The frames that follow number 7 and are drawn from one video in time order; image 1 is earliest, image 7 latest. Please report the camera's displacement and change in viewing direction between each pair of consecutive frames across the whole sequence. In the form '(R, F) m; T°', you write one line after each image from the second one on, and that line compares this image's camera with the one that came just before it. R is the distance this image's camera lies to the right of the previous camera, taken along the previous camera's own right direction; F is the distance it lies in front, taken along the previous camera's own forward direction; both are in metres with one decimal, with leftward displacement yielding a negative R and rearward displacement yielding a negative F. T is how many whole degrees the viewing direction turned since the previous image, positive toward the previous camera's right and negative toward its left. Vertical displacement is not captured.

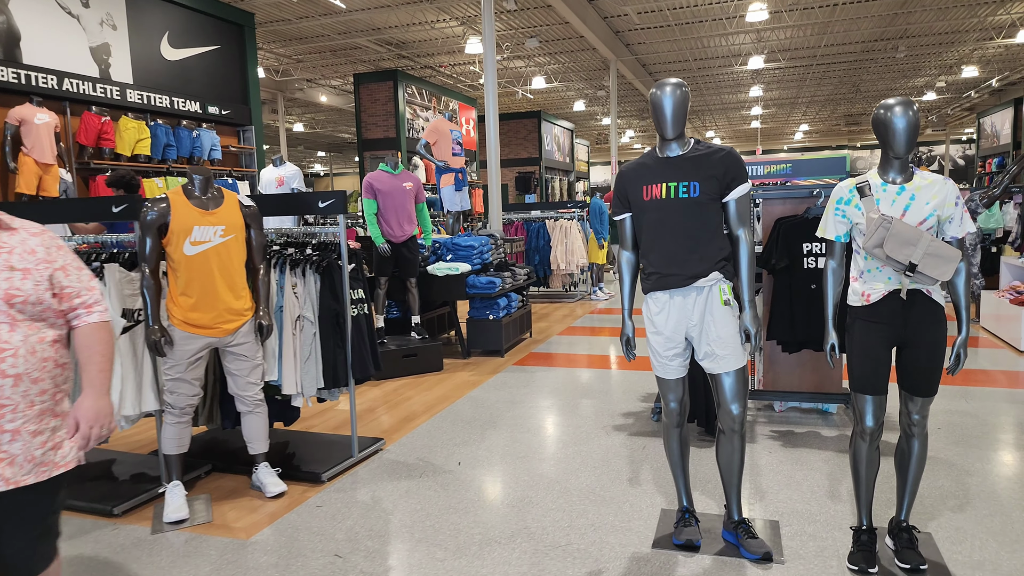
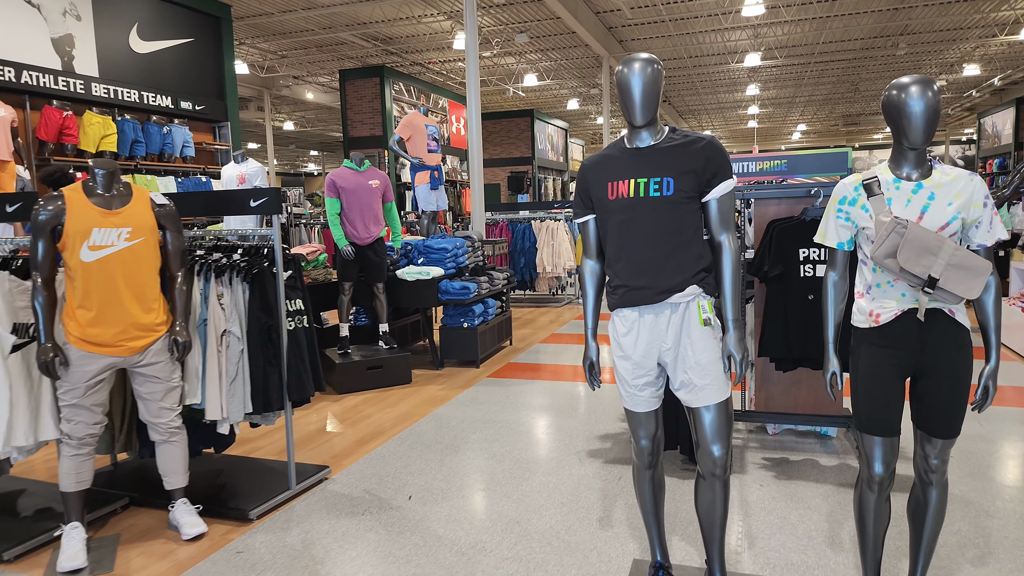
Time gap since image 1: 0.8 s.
(+0.2, +0.4) m; 0°
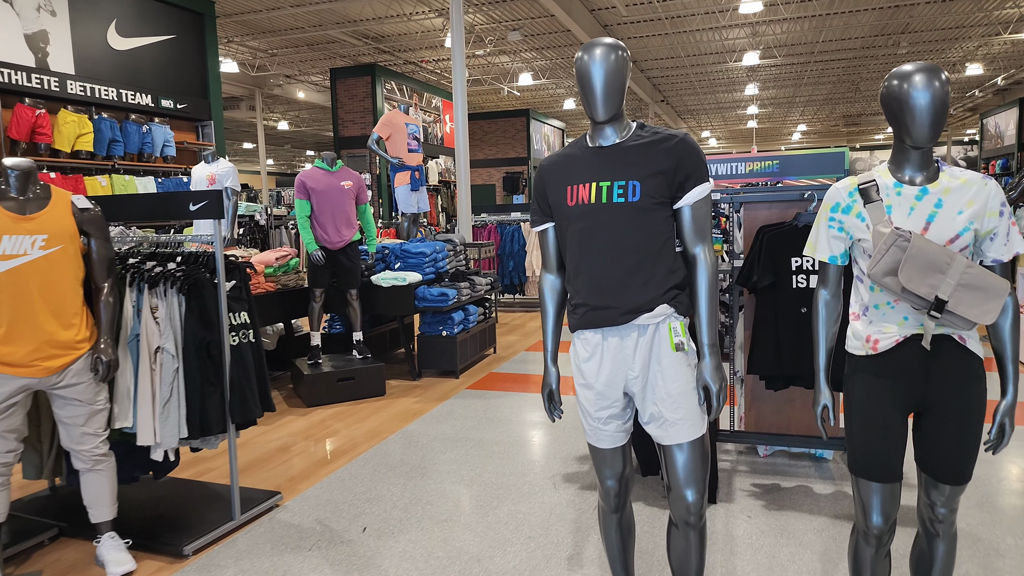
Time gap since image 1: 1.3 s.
(+0.2, +0.3) m; 0°
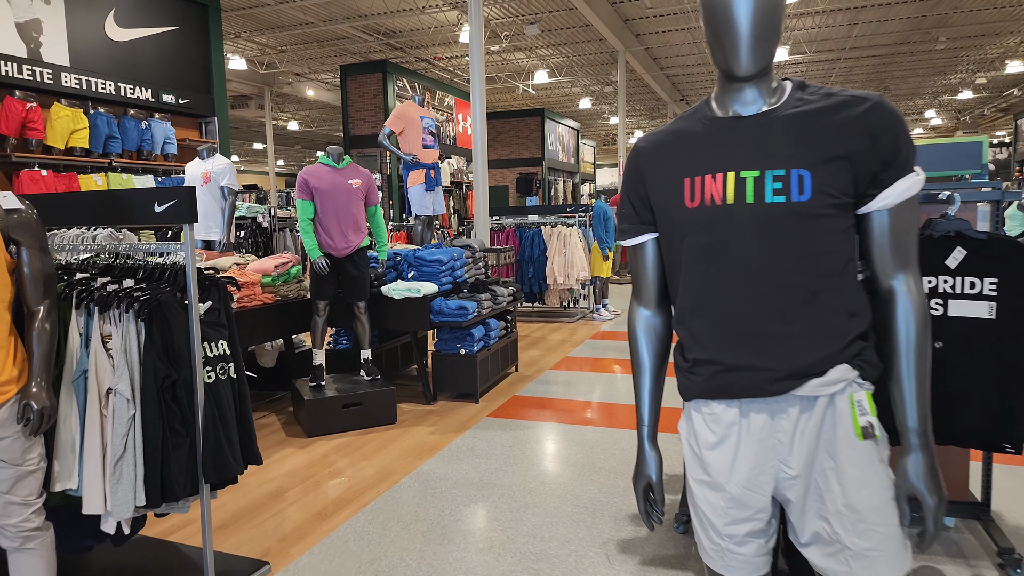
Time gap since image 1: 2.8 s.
(-0.1, +0.6) m; -1°
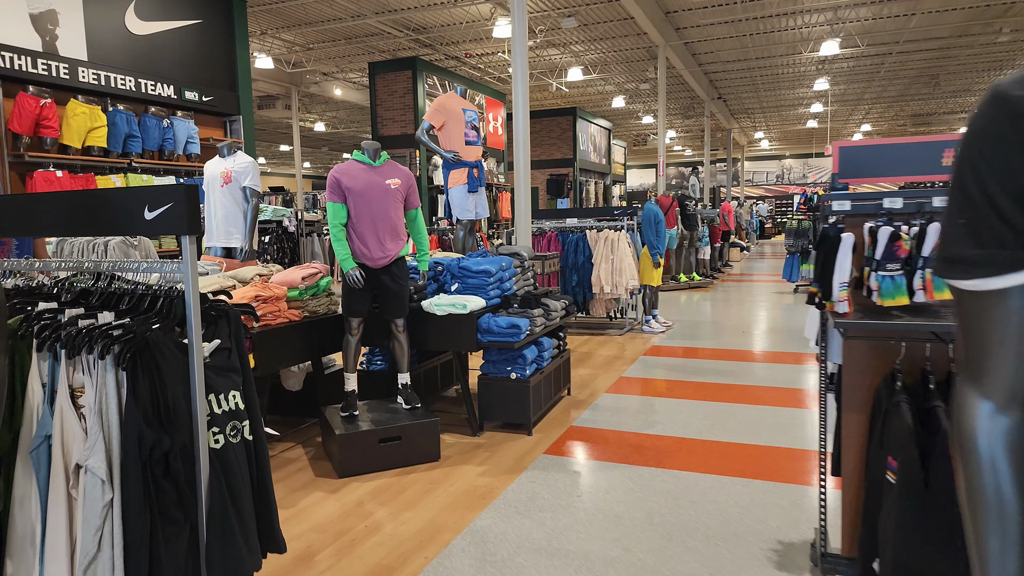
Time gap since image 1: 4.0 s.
(-0.2, +0.6) m; -2°
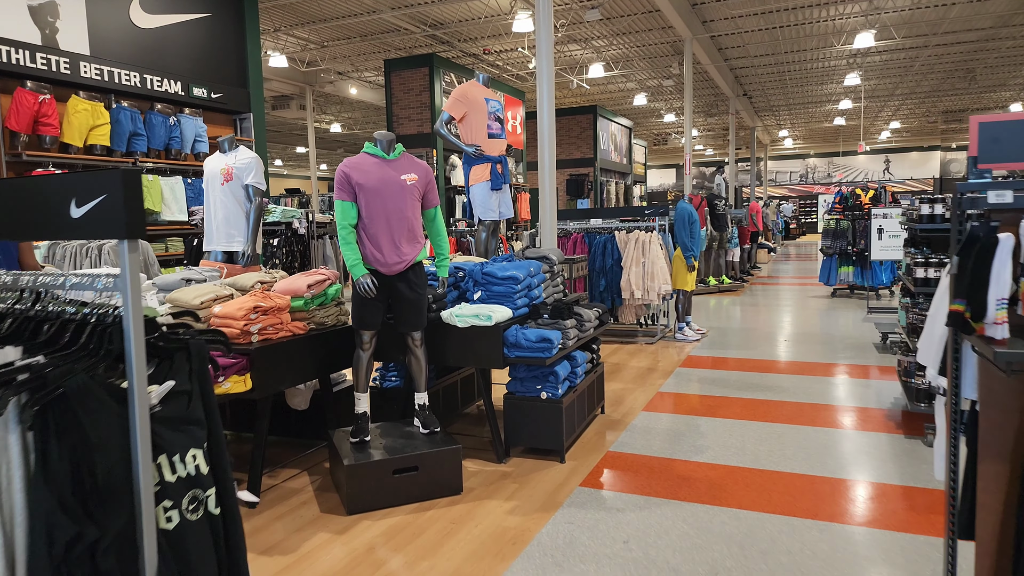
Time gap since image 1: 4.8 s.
(-0.1, +0.4) m; -1°
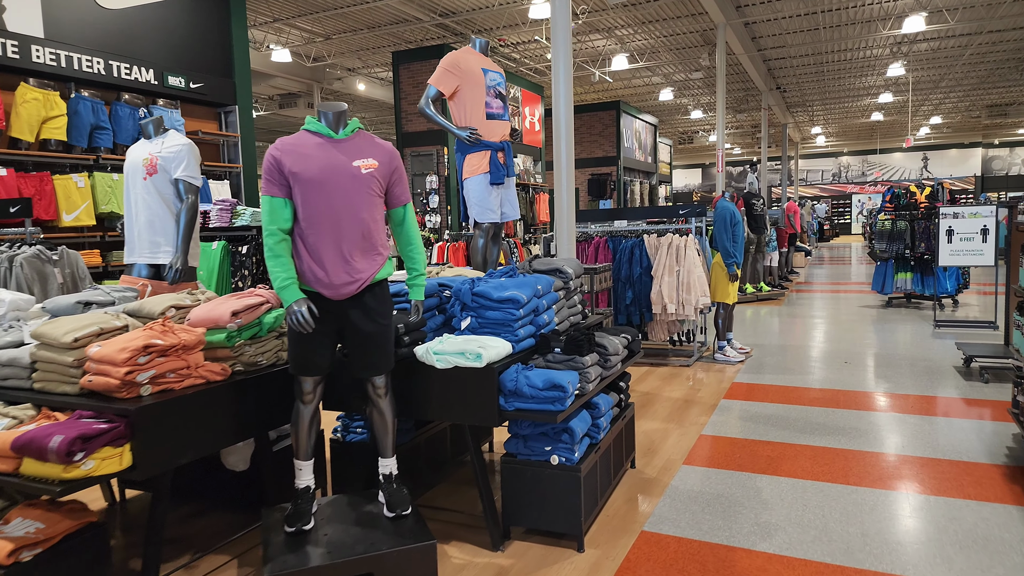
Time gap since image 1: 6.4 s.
(+0.1, +0.9) m; -2°
